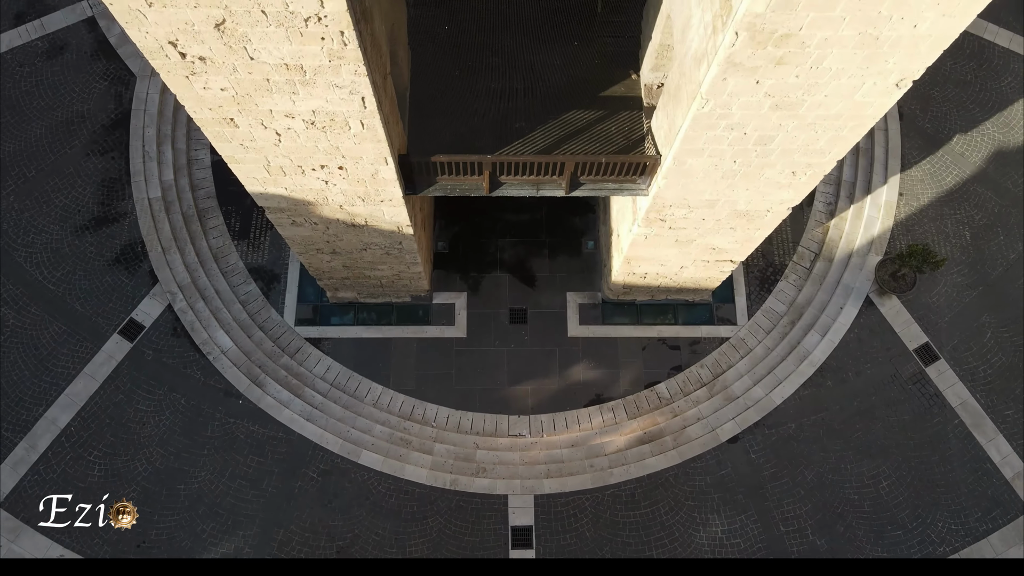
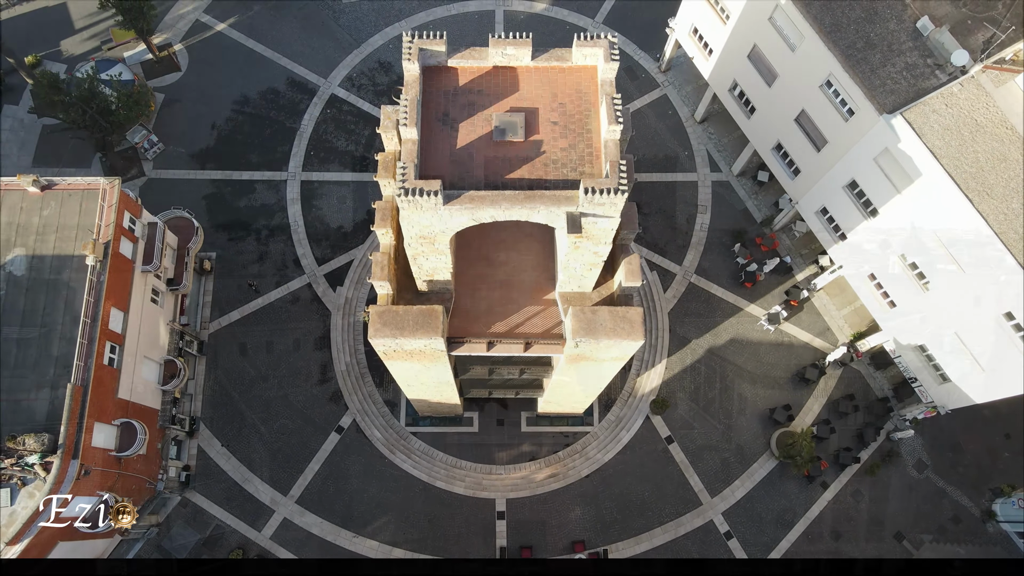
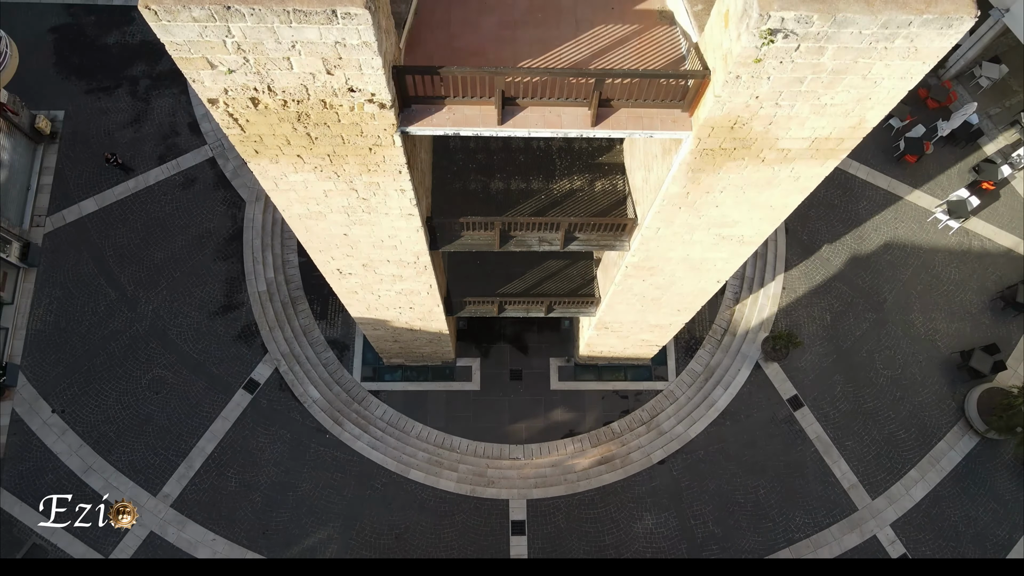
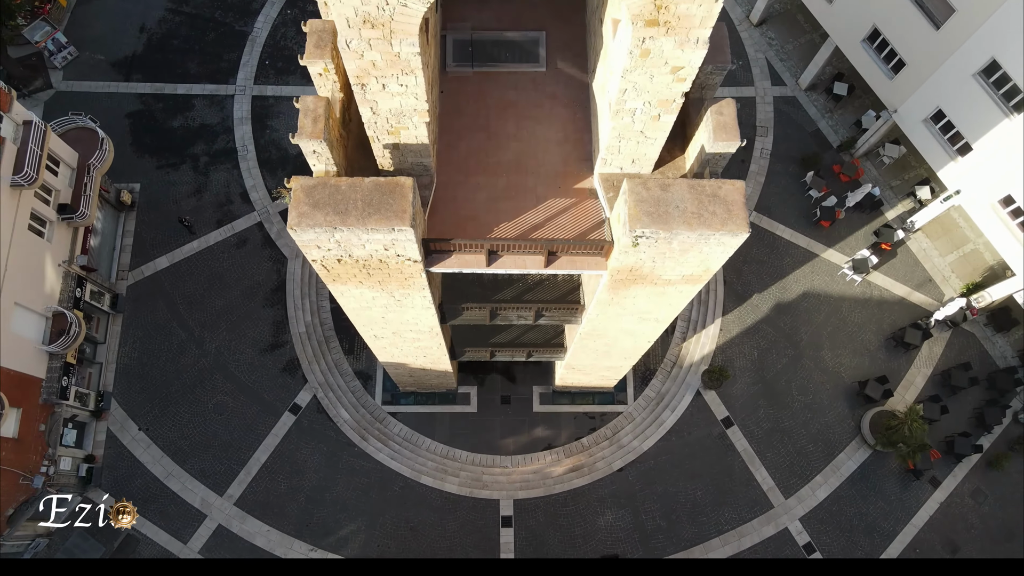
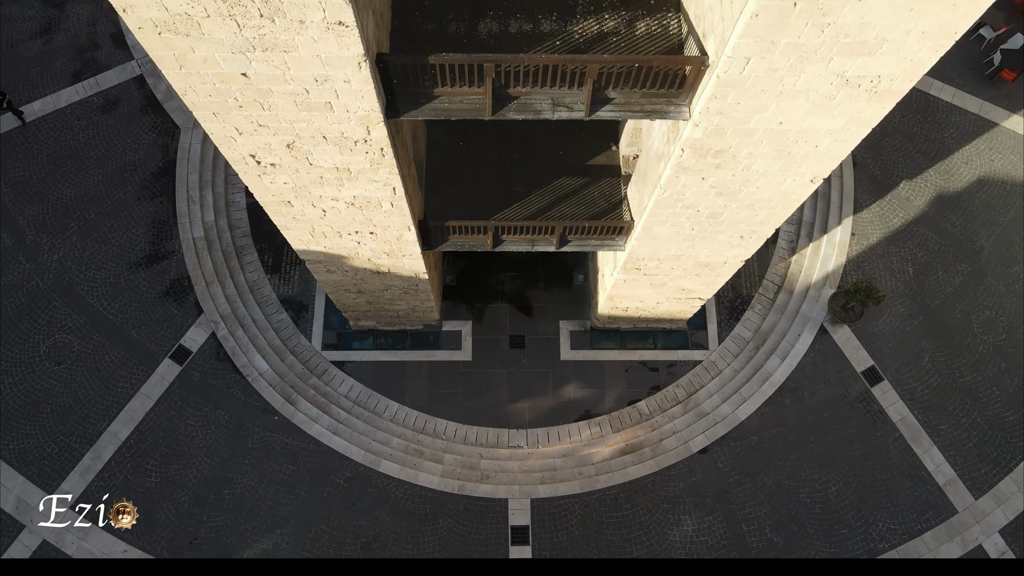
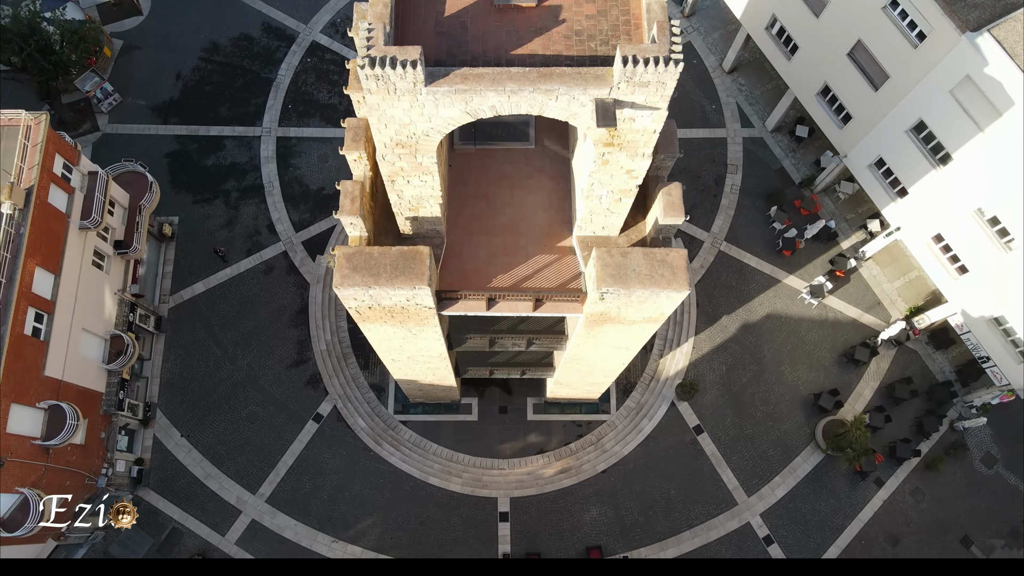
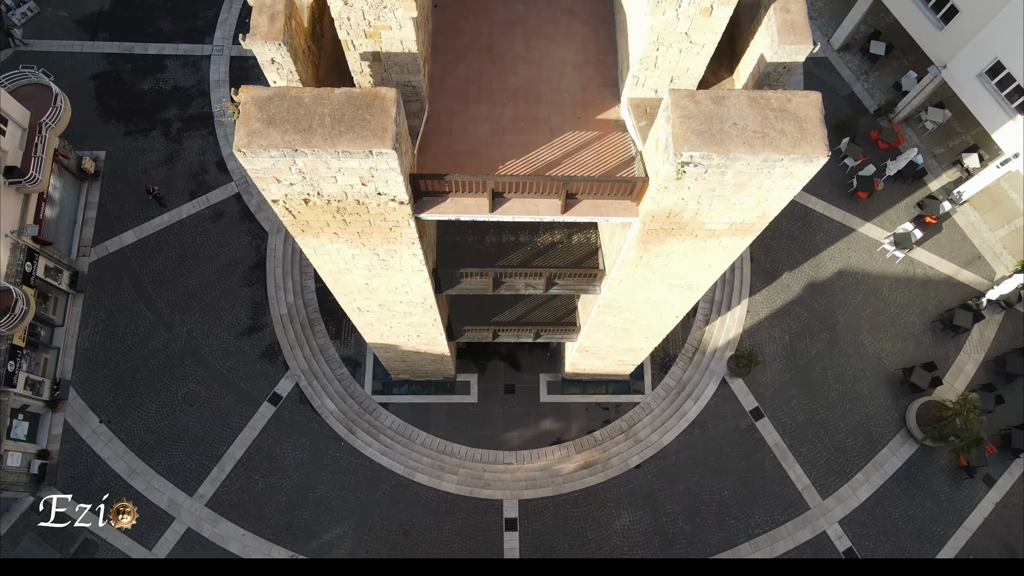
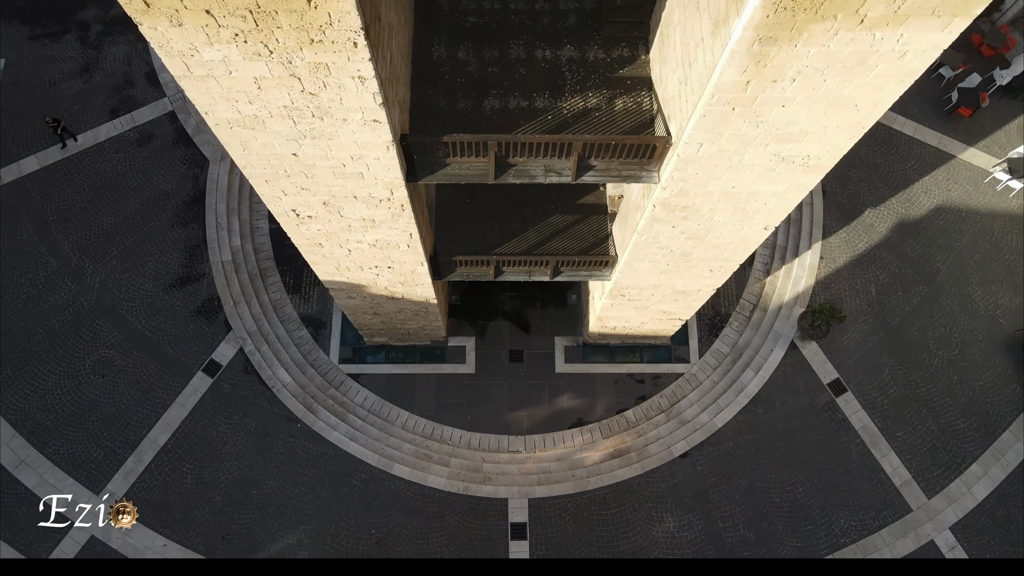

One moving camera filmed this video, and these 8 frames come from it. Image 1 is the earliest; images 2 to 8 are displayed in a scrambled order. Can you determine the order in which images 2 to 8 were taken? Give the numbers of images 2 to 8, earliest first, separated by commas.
5, 8, 3, 7, 4, 6, 2
